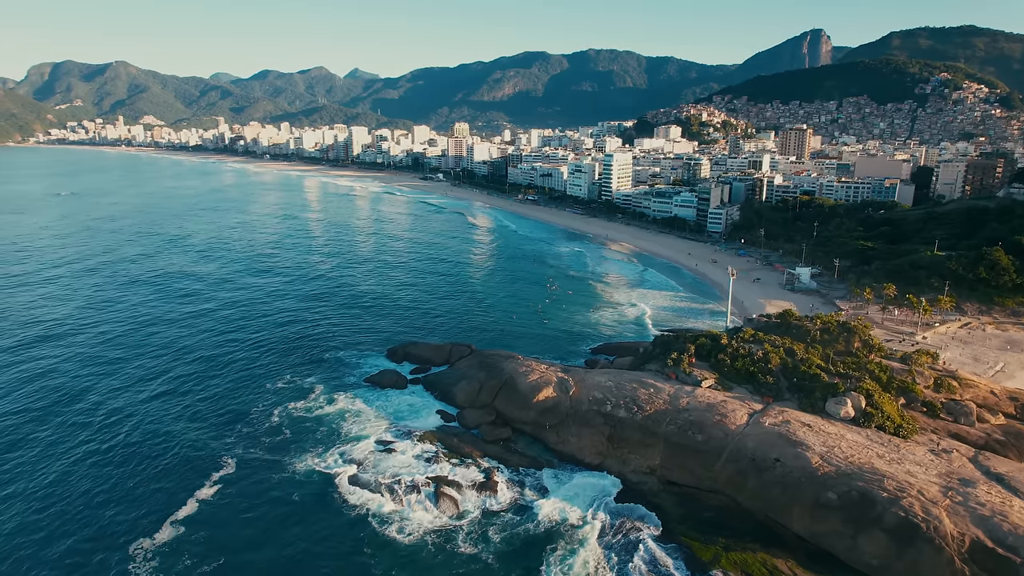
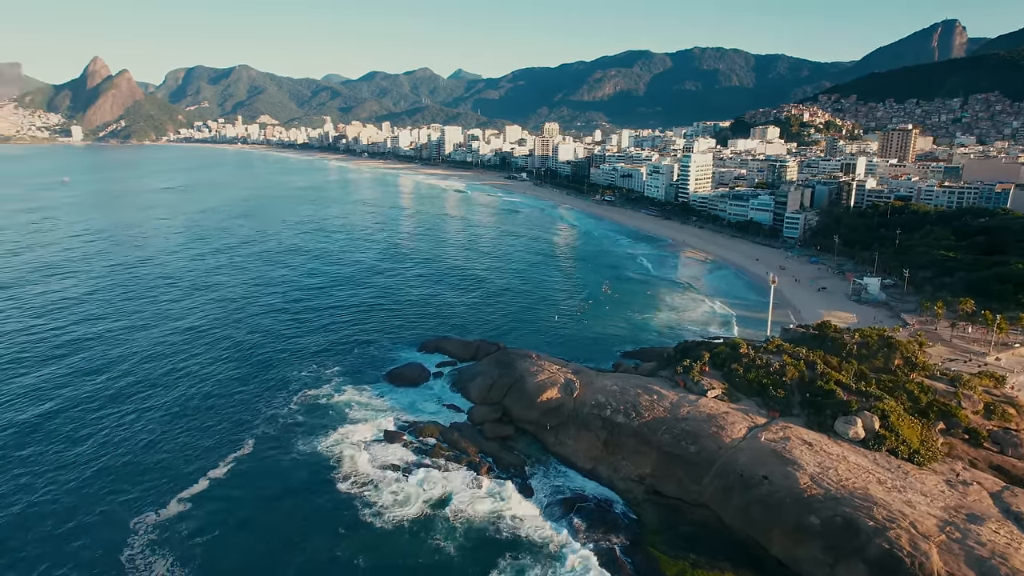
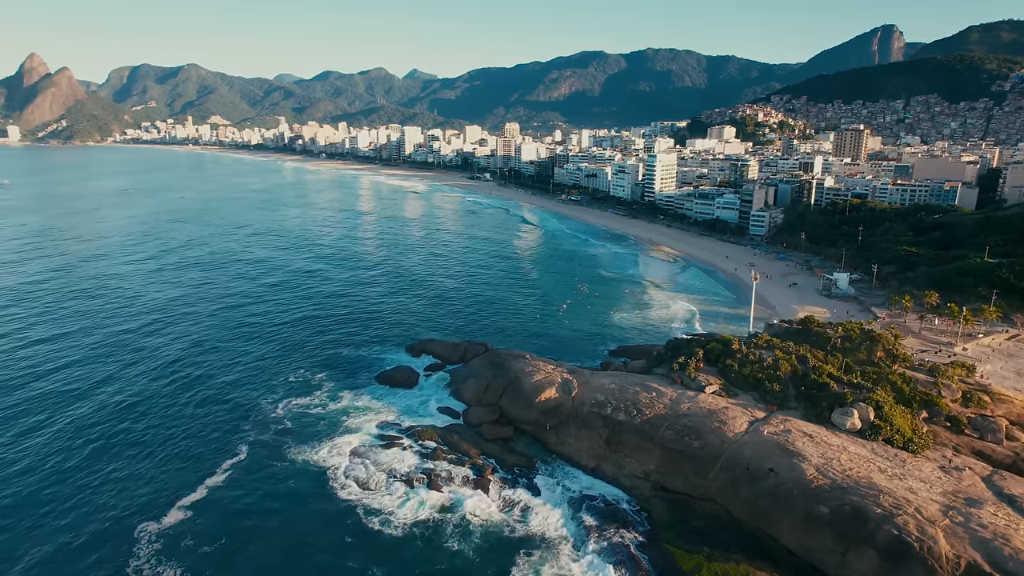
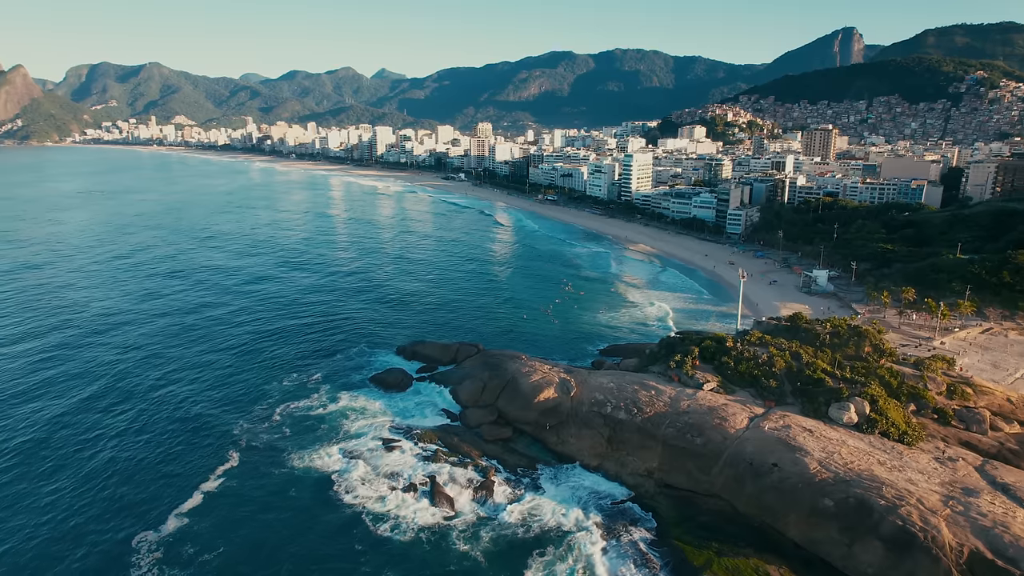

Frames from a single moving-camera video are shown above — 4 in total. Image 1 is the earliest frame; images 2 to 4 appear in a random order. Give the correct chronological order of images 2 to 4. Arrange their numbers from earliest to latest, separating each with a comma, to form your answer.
4, 3, 2
